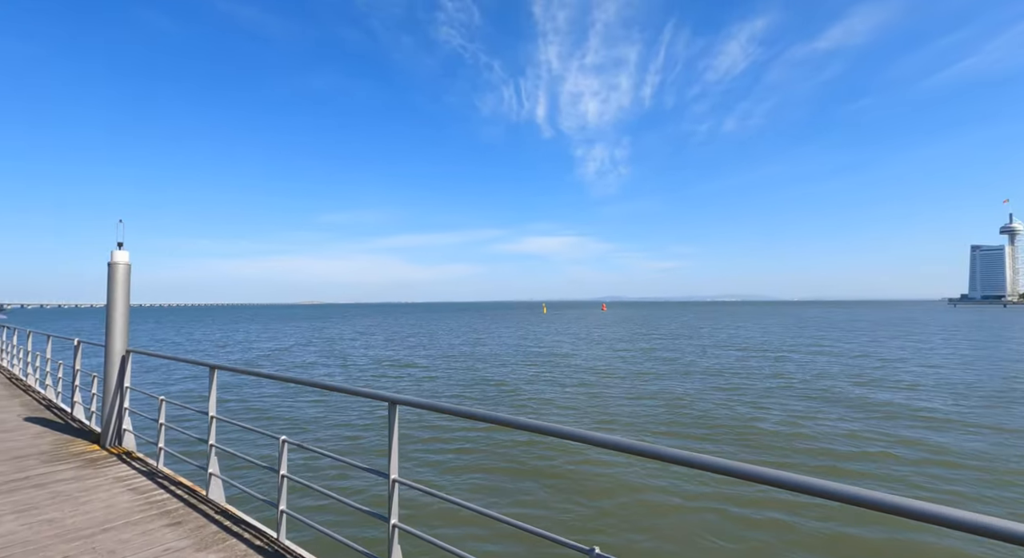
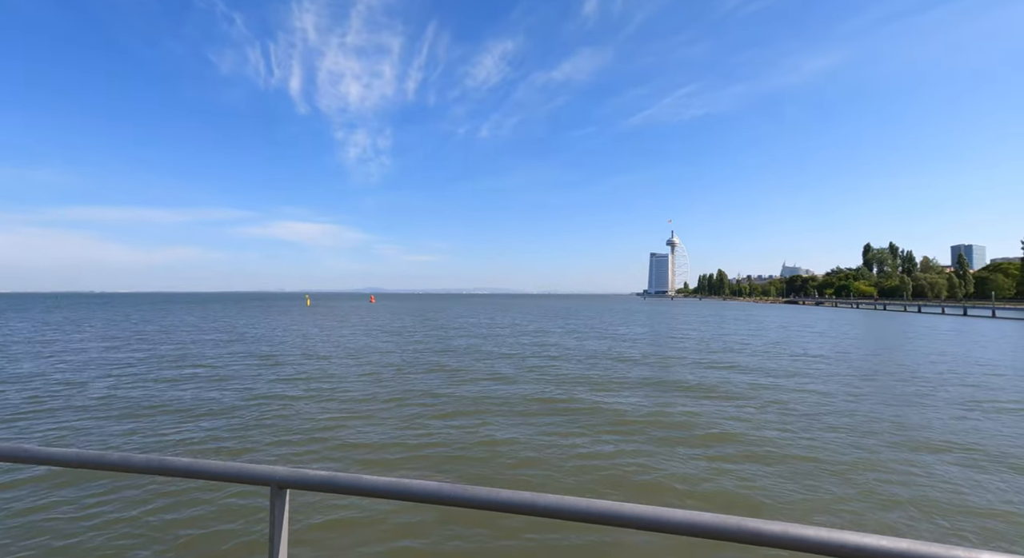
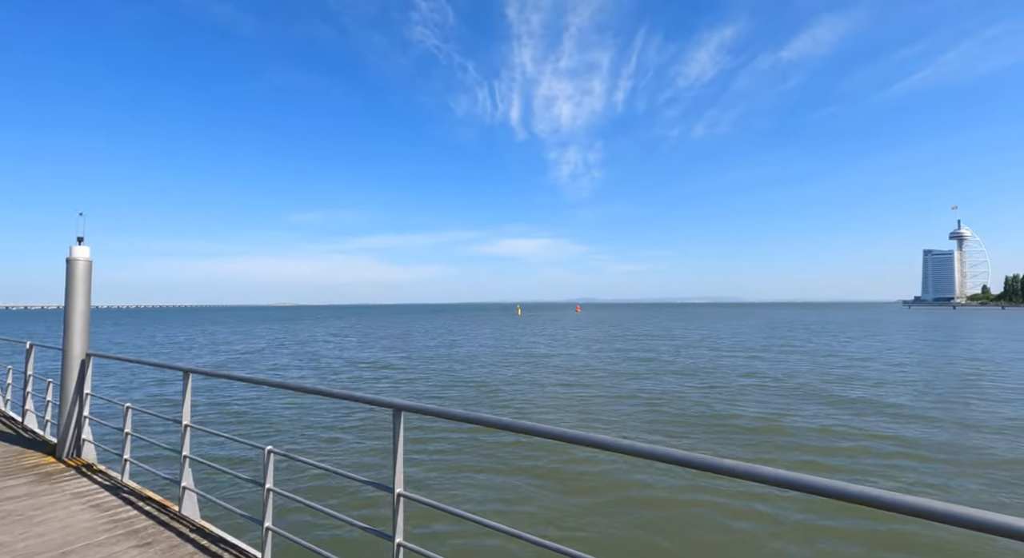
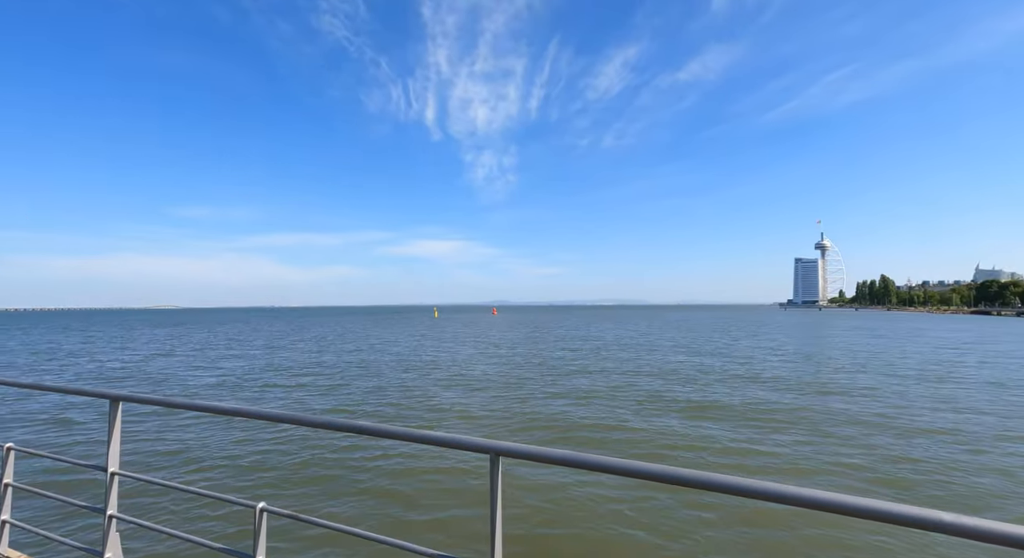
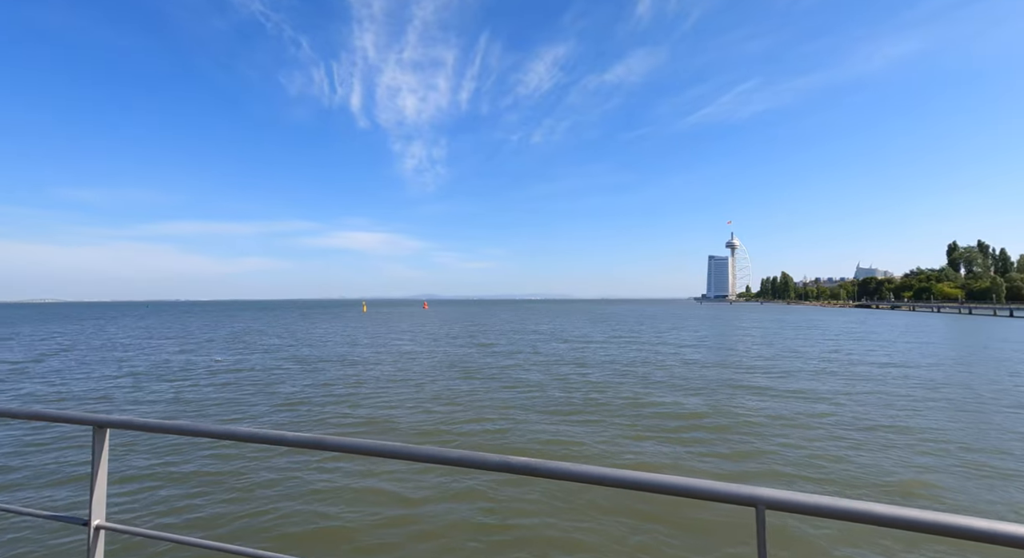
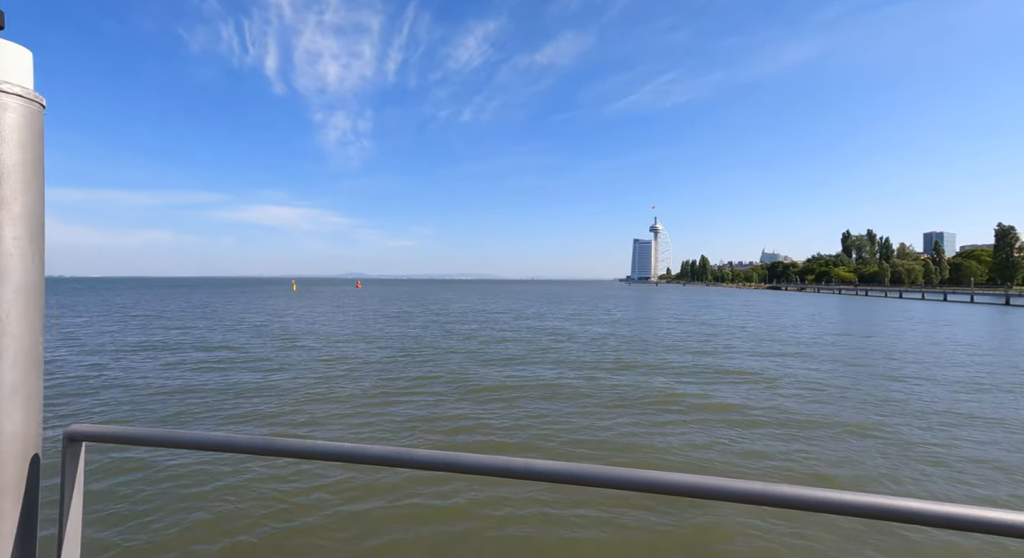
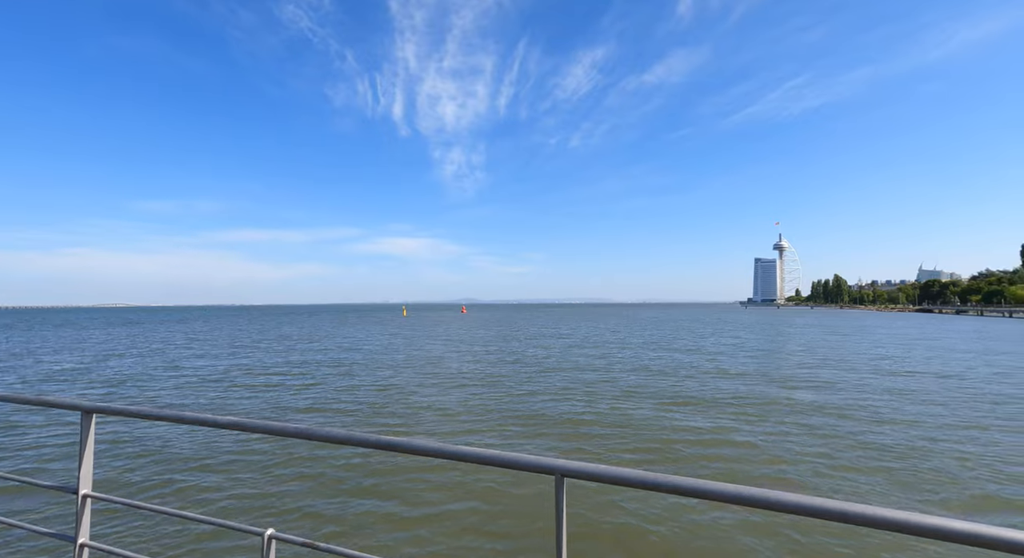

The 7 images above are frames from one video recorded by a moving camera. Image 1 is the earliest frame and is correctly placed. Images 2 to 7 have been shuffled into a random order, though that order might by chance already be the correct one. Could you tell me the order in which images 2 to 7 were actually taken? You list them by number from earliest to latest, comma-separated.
3, 4, 7, 5, 2, 6
